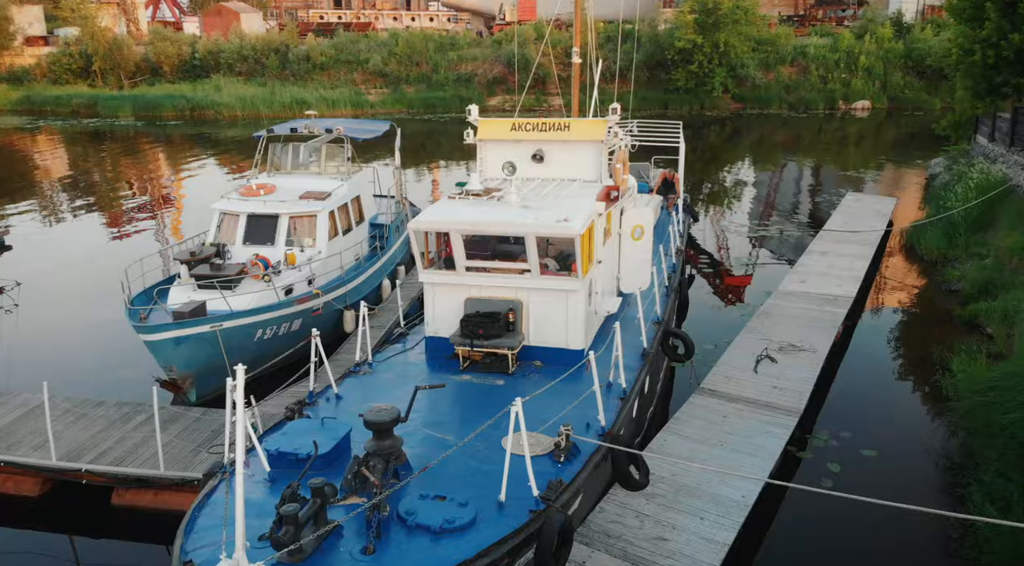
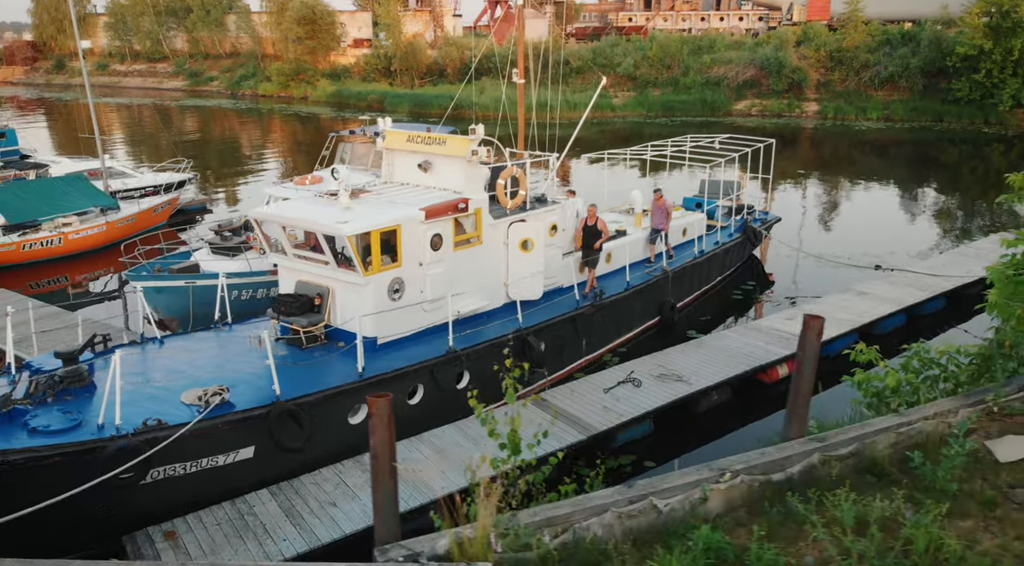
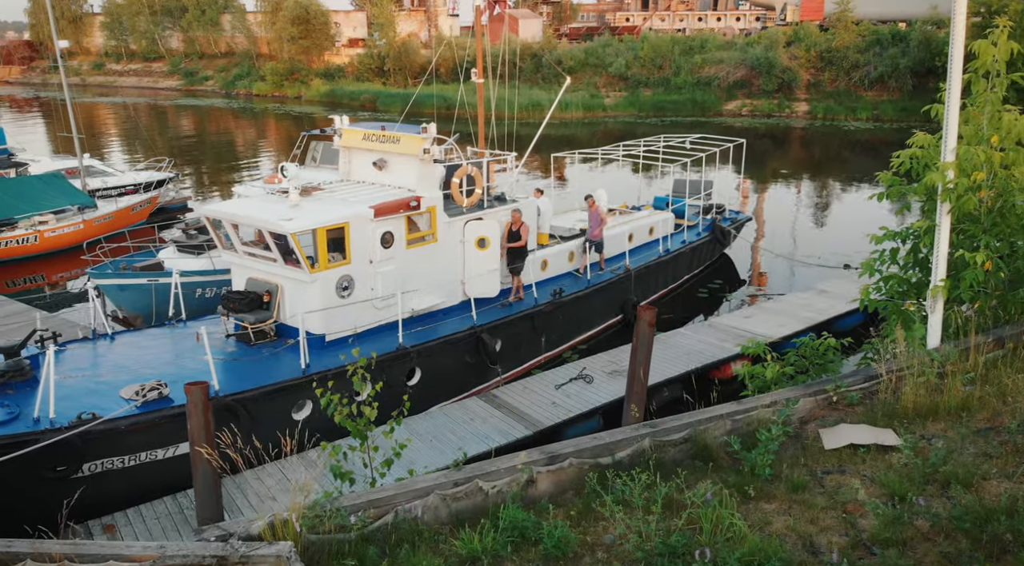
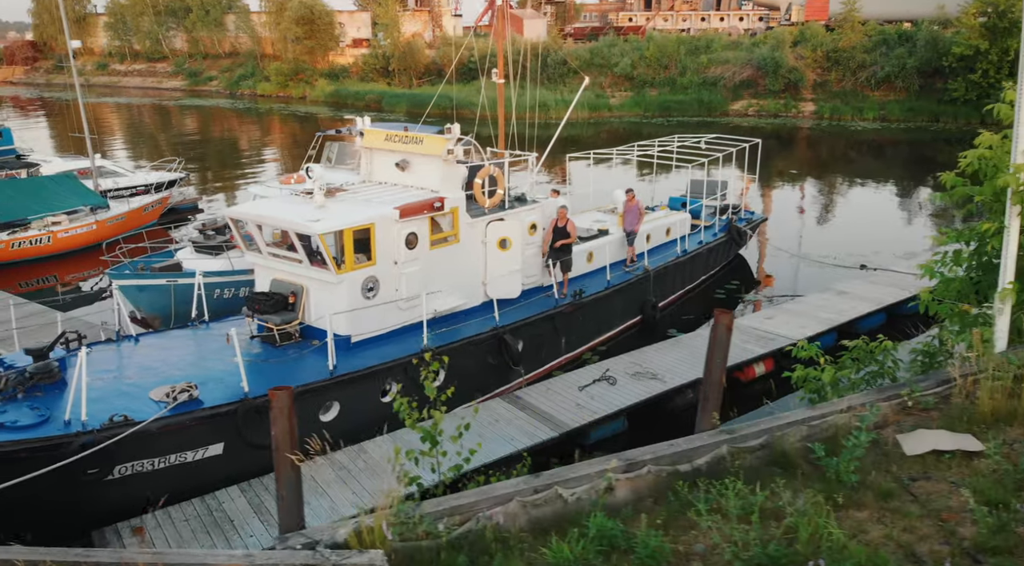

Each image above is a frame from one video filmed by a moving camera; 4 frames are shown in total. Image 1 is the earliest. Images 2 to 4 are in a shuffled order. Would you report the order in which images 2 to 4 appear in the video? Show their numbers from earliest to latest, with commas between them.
2, 4, 3
